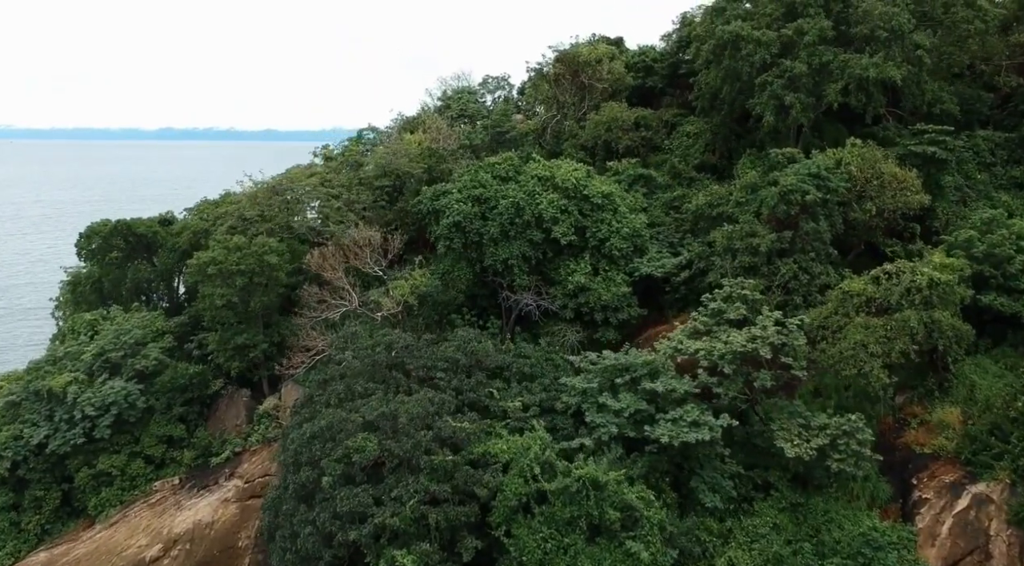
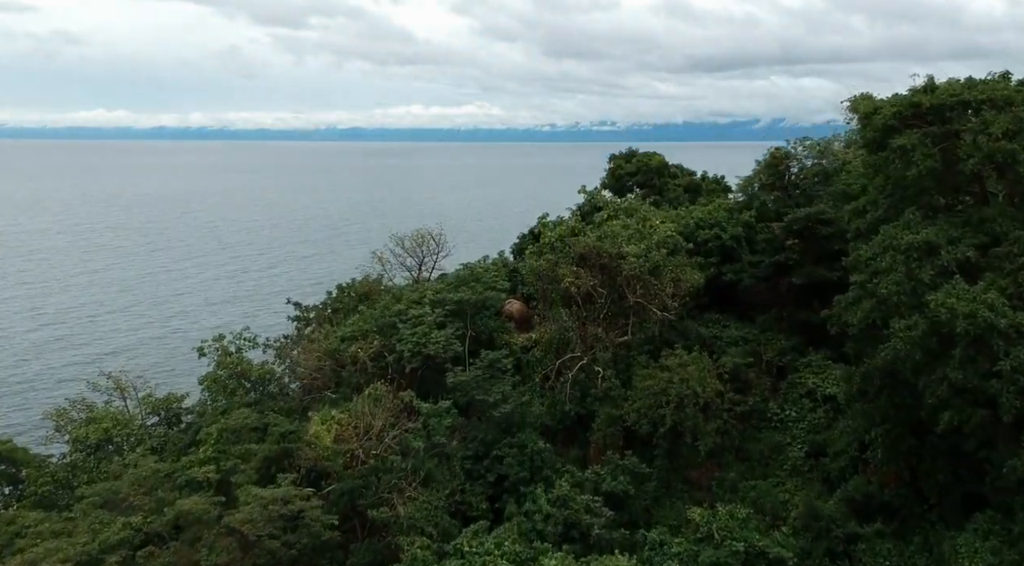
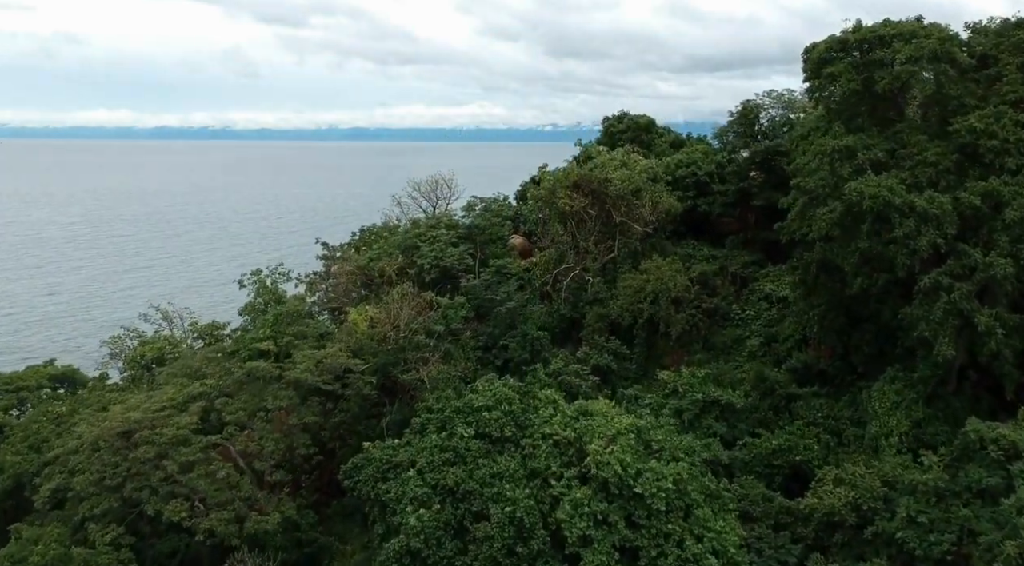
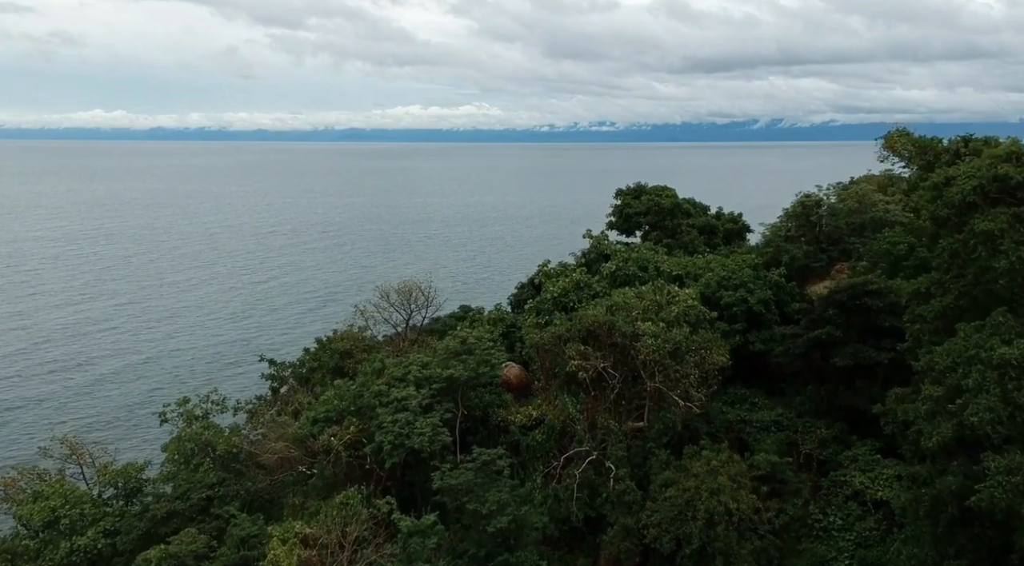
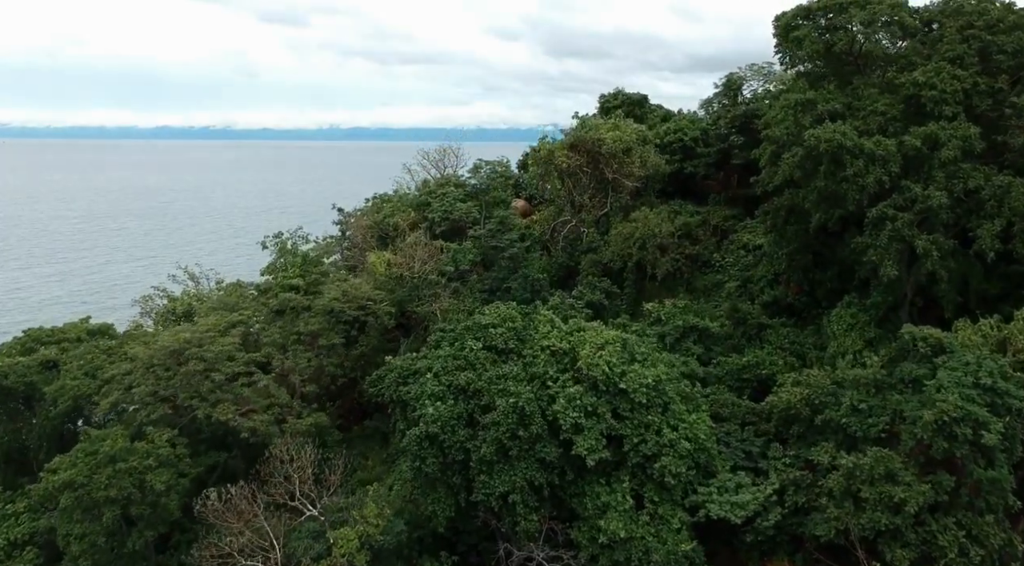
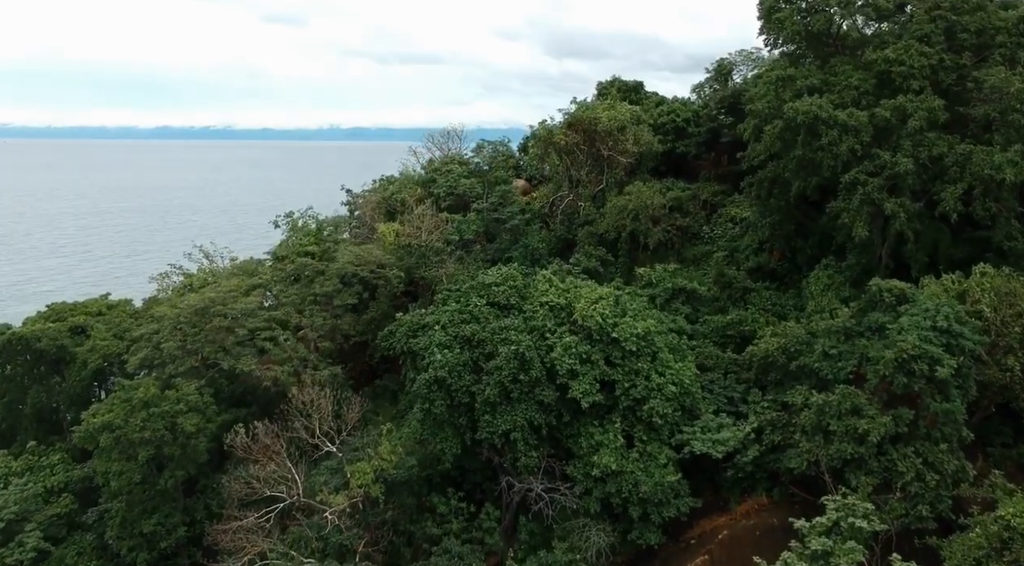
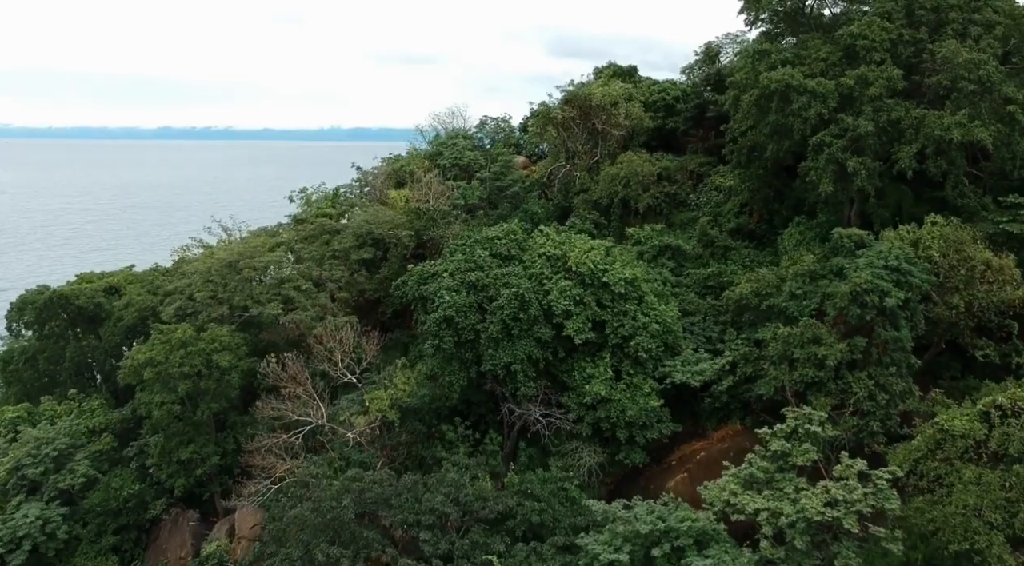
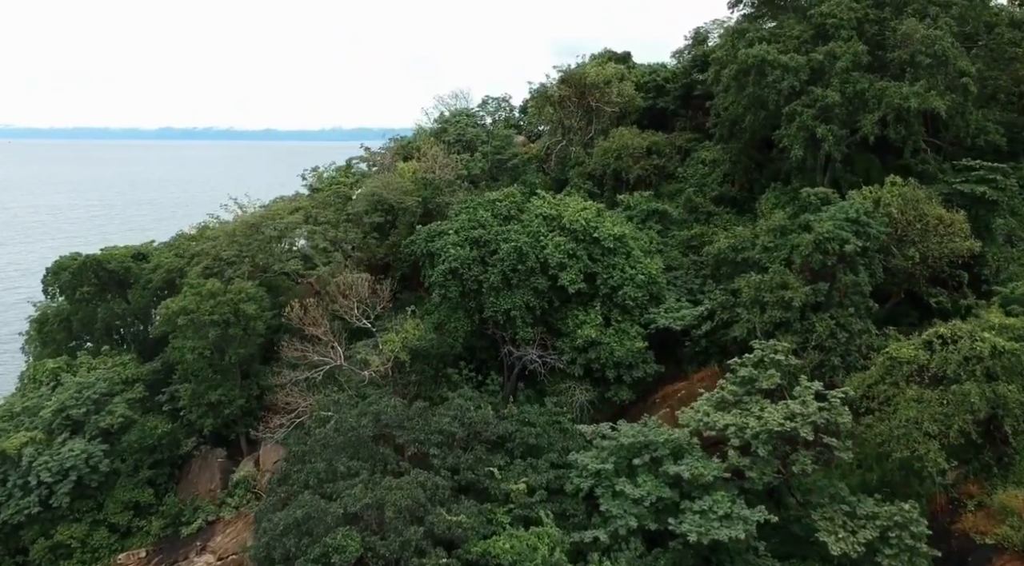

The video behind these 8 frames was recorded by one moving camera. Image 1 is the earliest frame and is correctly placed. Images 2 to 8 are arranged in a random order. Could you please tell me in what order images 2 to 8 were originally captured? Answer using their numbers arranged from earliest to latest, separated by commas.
8, 7, 6, 5, 3, 2, 4
